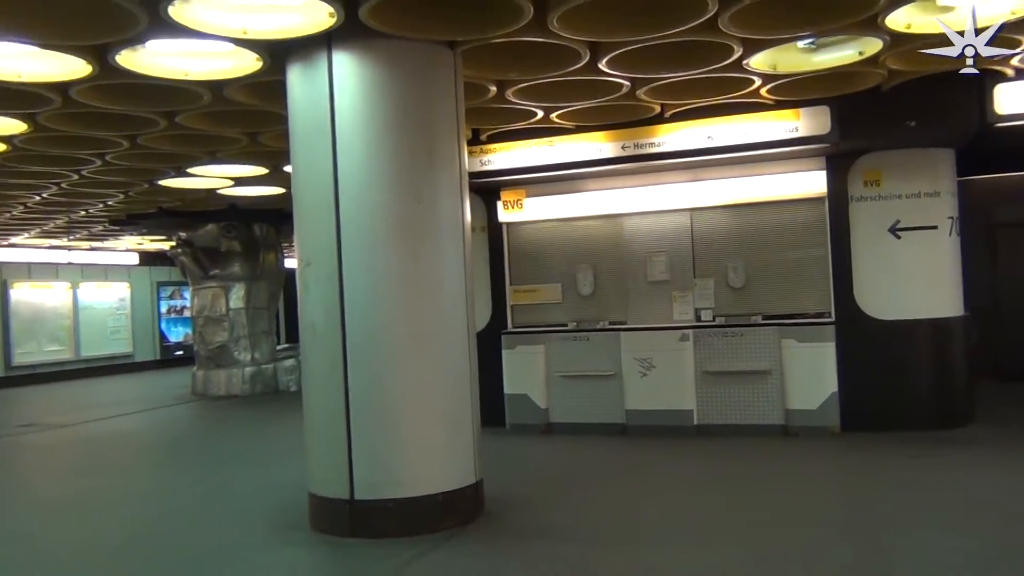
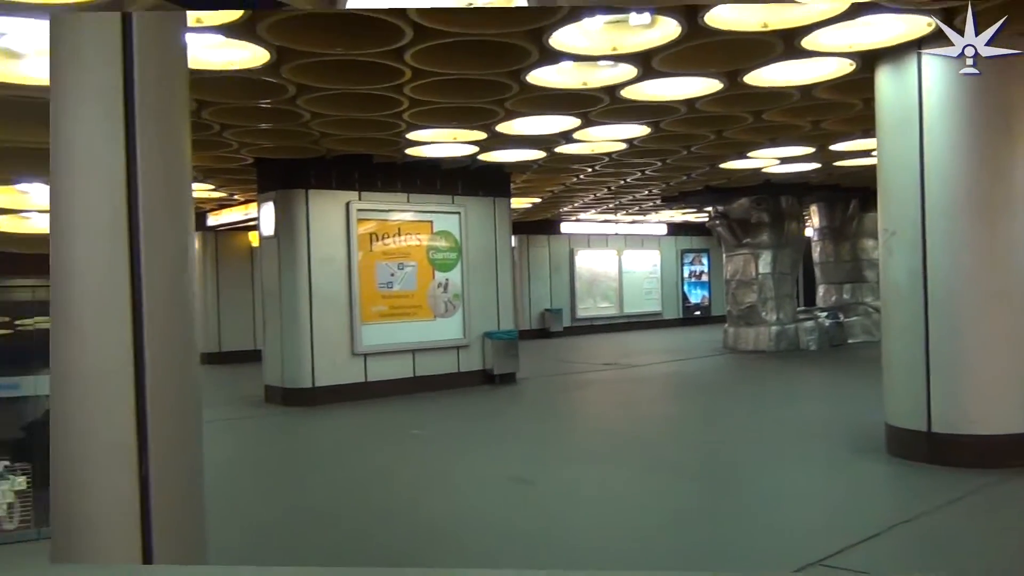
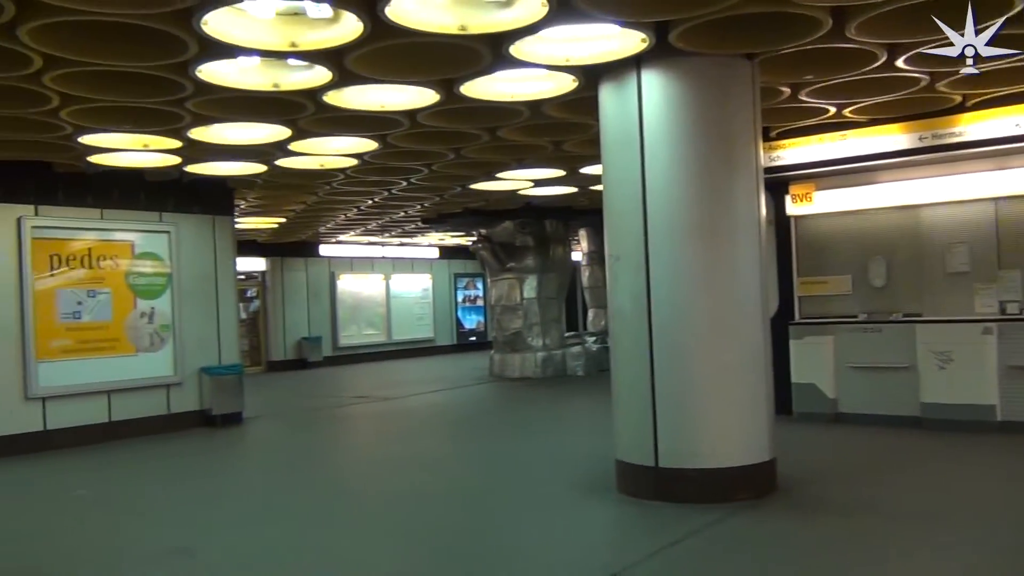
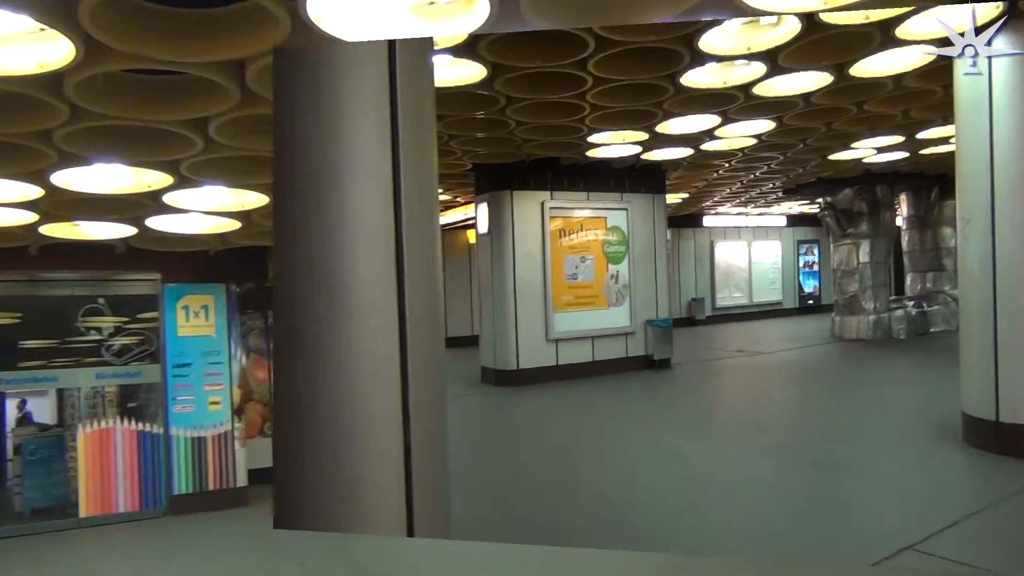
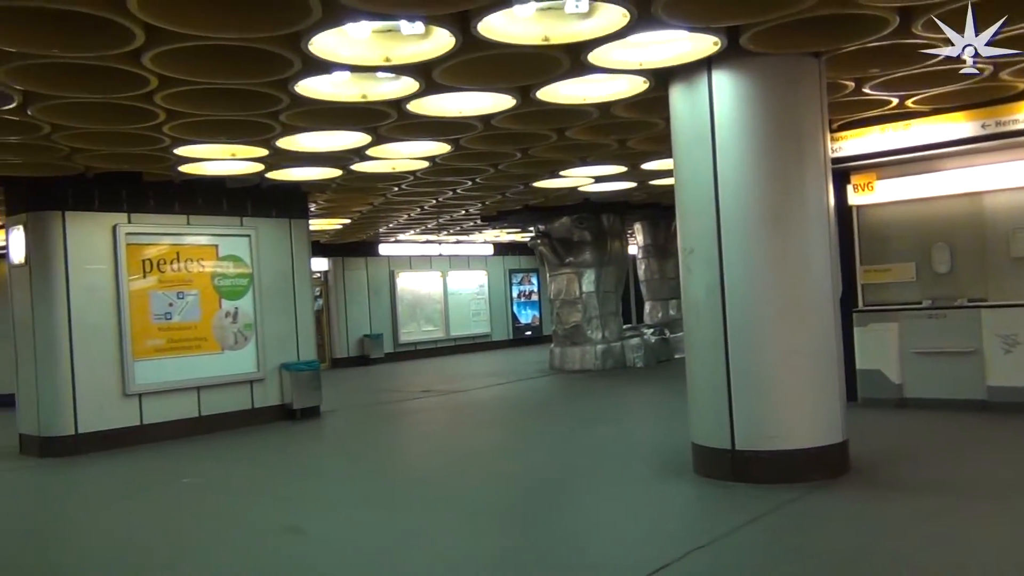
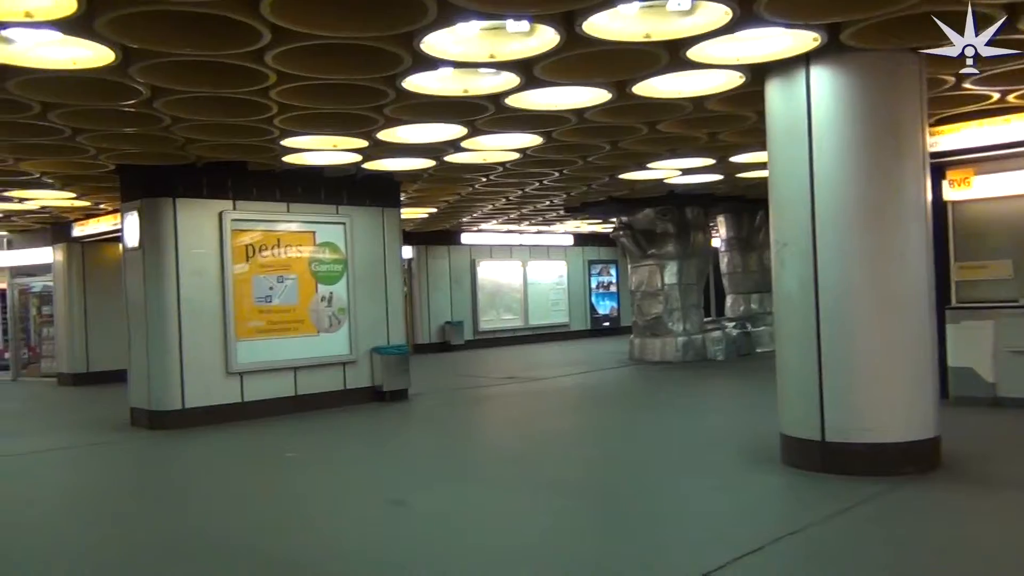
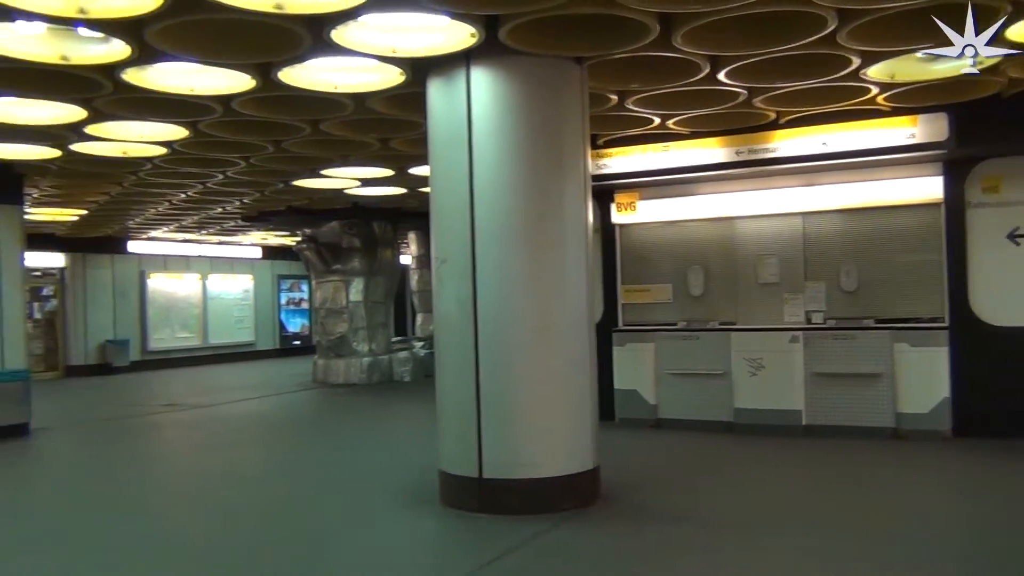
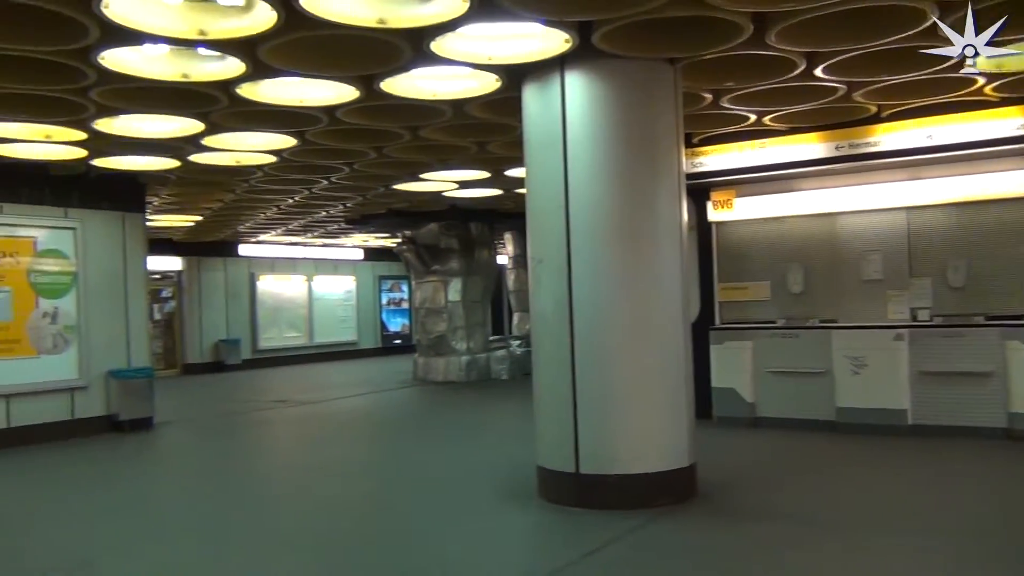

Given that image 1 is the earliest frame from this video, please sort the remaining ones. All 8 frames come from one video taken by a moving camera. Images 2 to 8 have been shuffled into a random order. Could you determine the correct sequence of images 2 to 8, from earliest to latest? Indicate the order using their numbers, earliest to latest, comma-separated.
7, 8, 3, 5, 6, 2, 4
